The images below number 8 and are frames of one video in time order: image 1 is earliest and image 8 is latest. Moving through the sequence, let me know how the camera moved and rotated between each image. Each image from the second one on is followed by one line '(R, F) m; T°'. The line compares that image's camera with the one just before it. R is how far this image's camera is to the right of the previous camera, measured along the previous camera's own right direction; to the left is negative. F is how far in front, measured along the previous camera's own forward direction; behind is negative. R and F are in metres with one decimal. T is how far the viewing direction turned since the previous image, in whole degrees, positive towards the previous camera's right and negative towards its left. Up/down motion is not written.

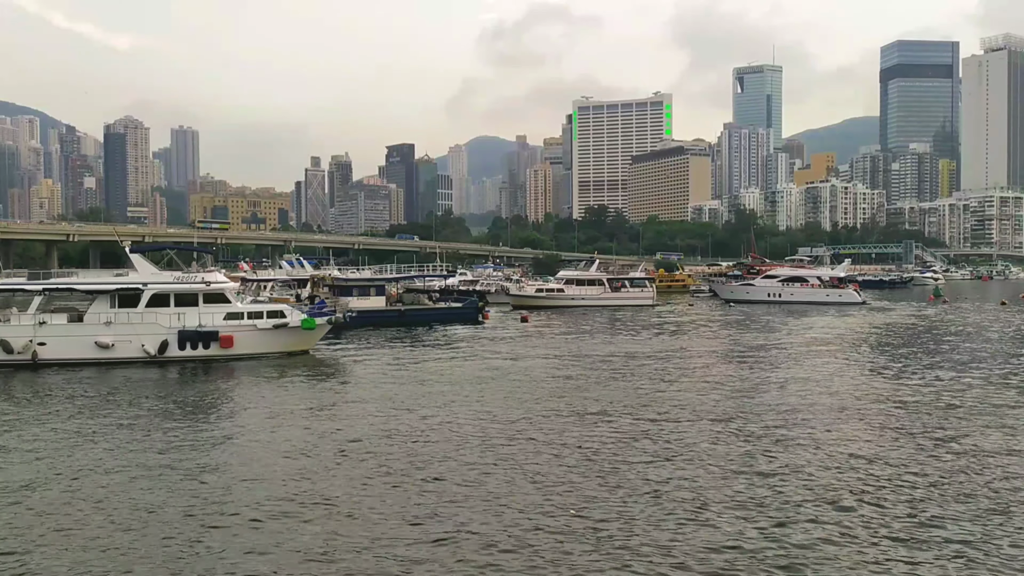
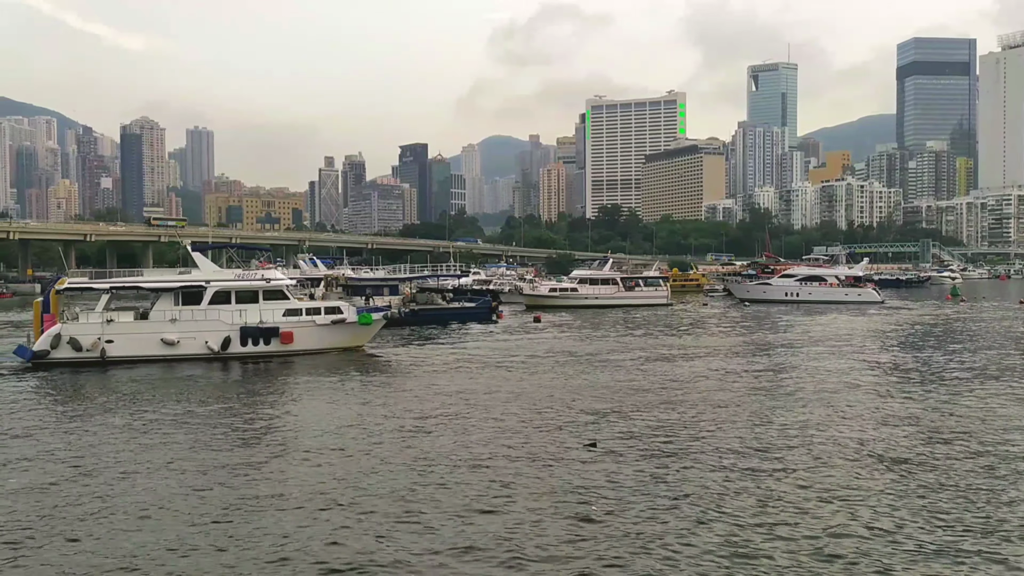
(-0.2, +0.1) m; -1°
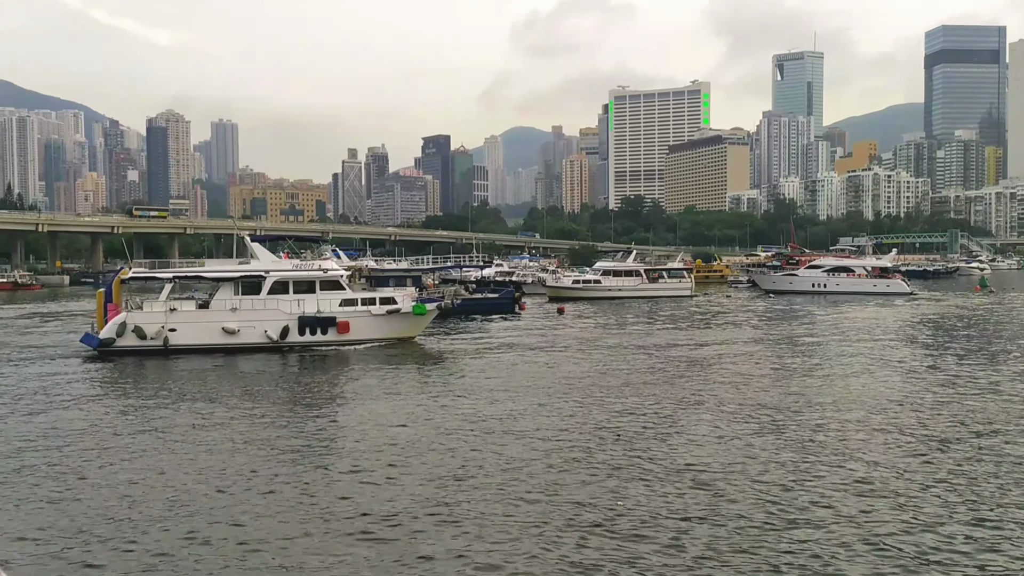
(-0.3, -0.1) m; -1°
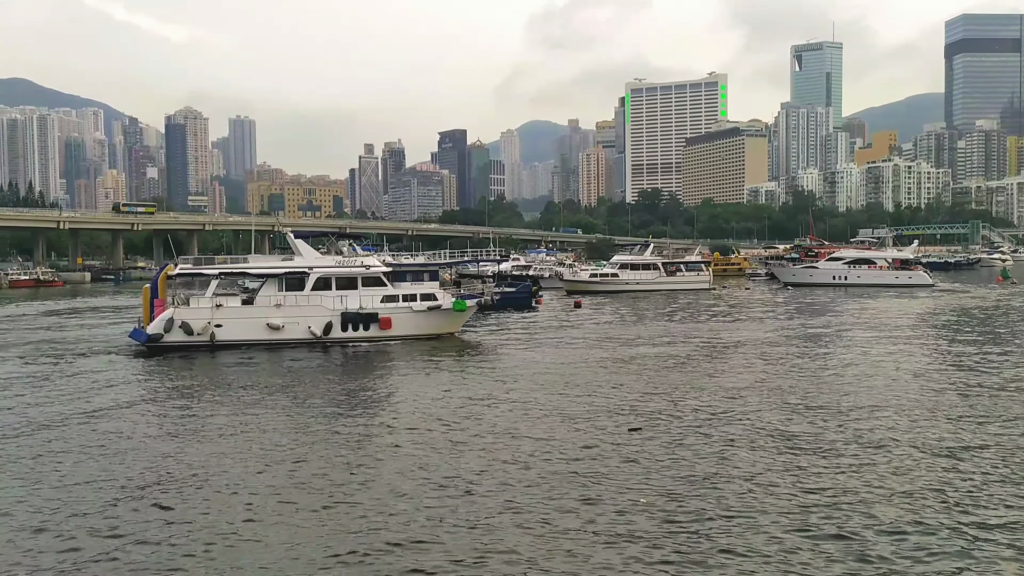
(-0.2, -0.1) m; -1°
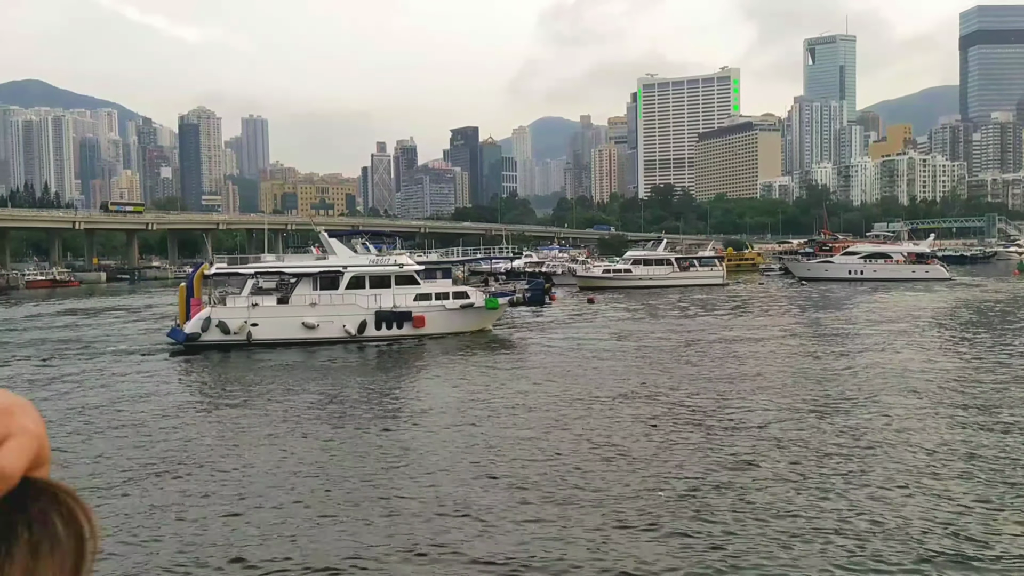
(-0.2, -0.1) m; -1°
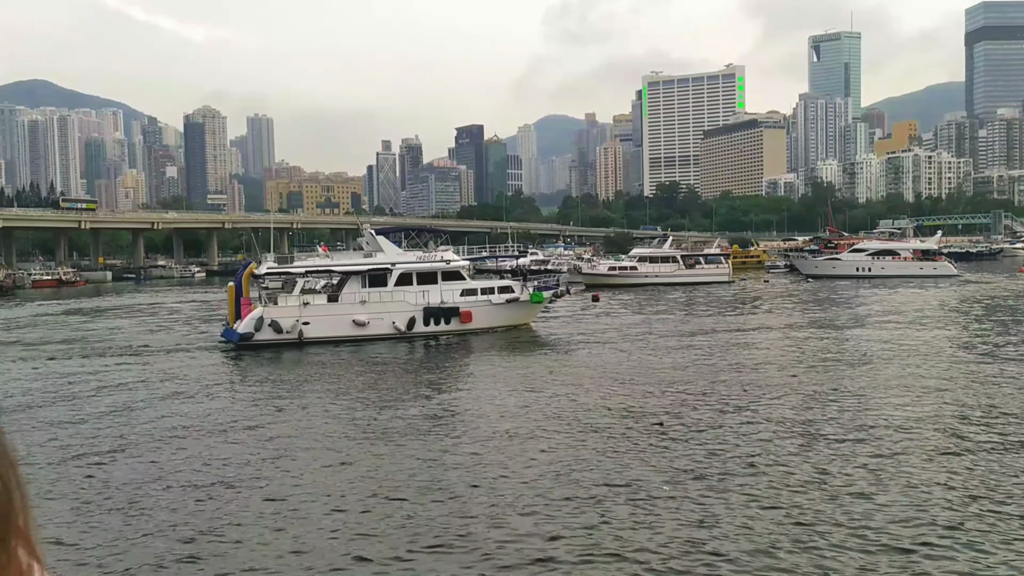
(-0.4, -0.5) m; 0°
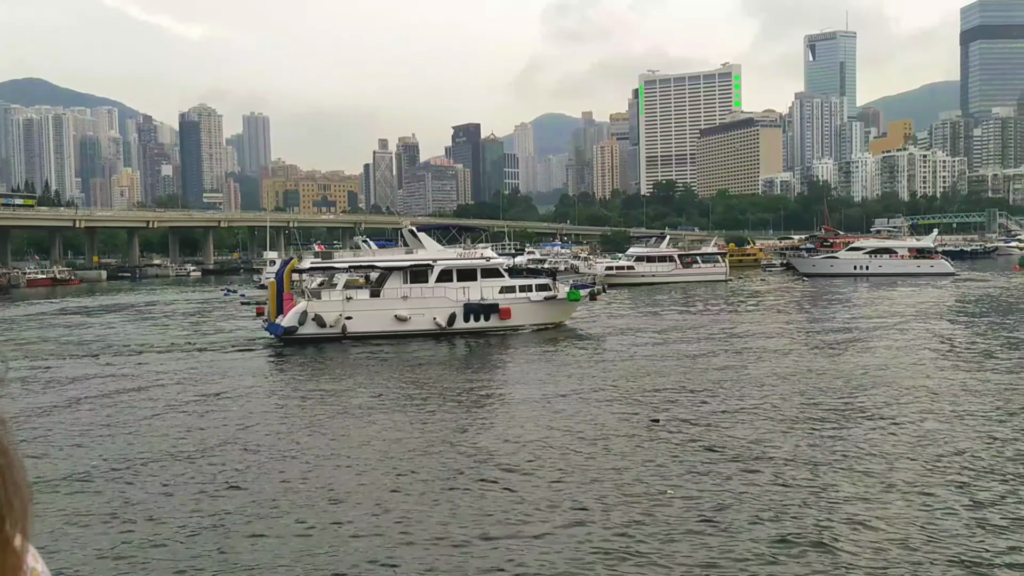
(-0.5, -0.5) m; 0°
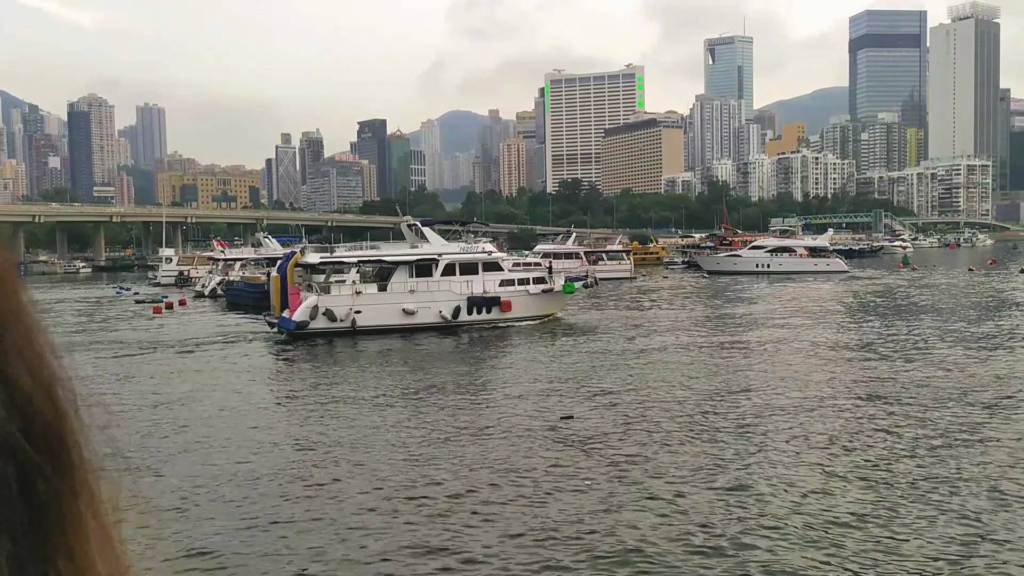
(-0.3, +0.5) m; +6°
